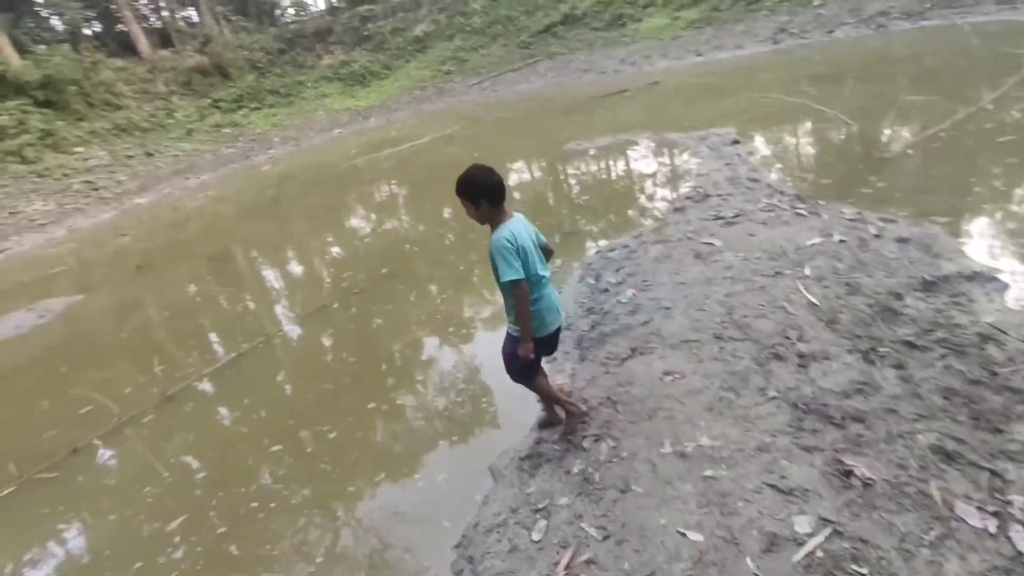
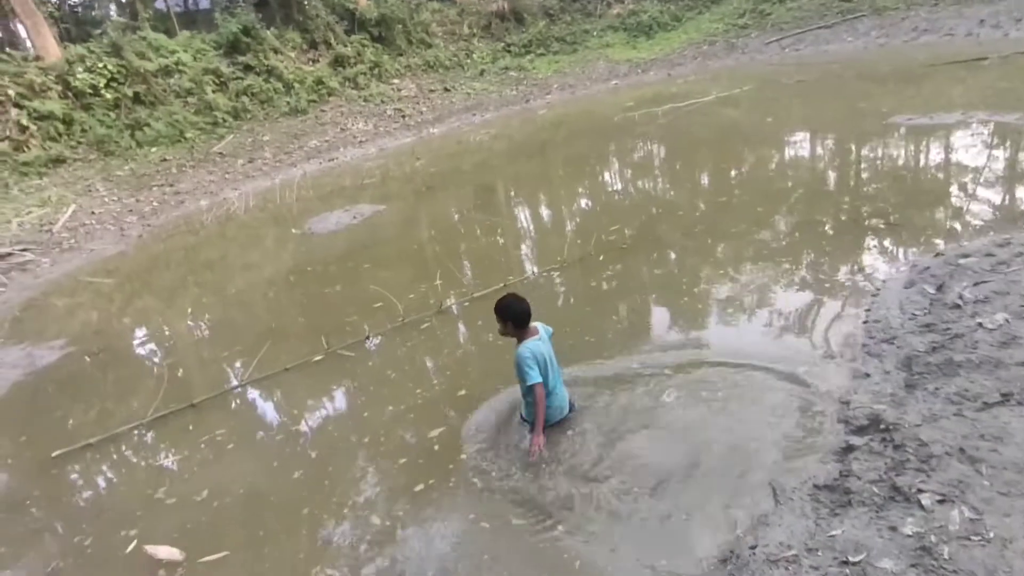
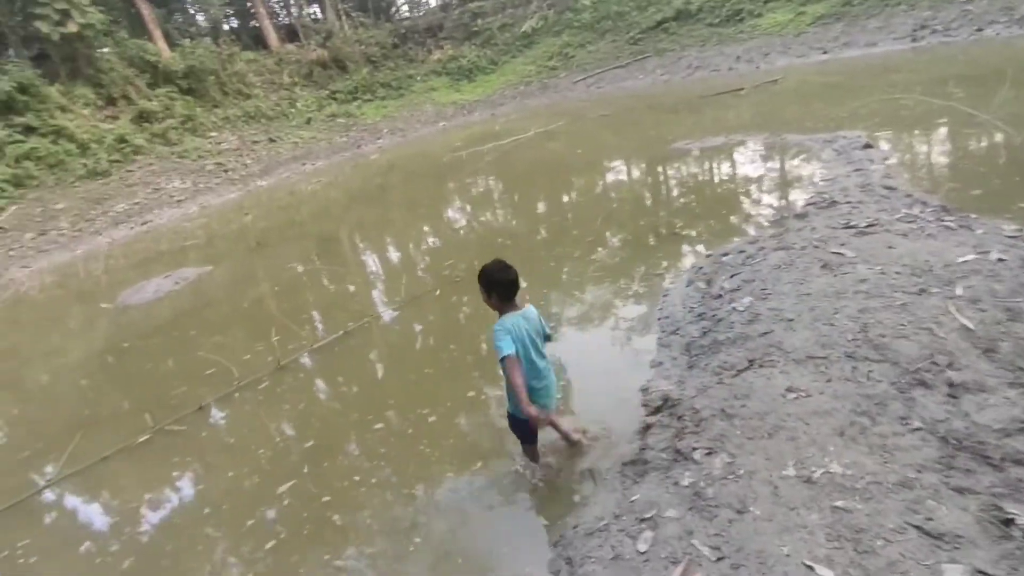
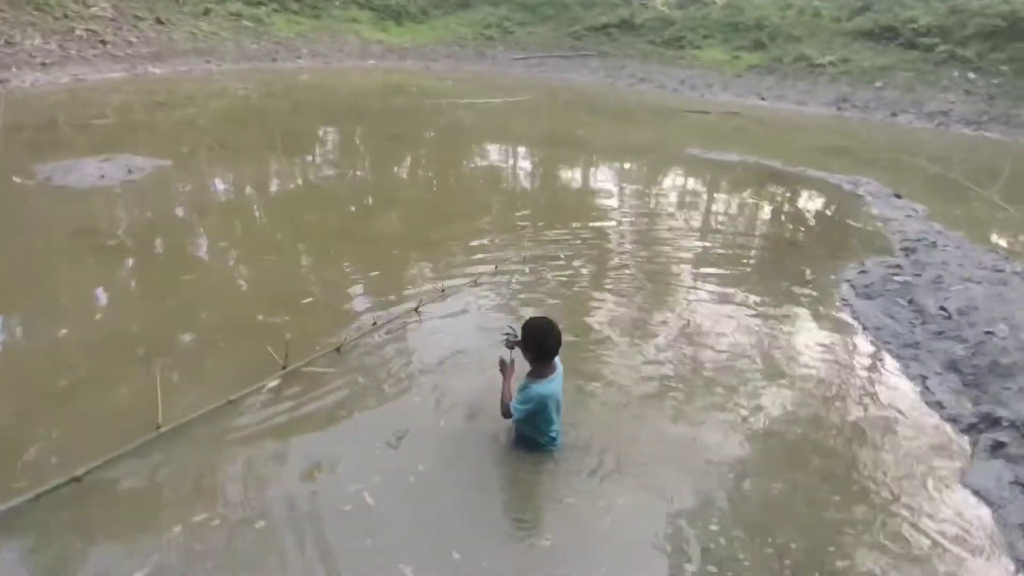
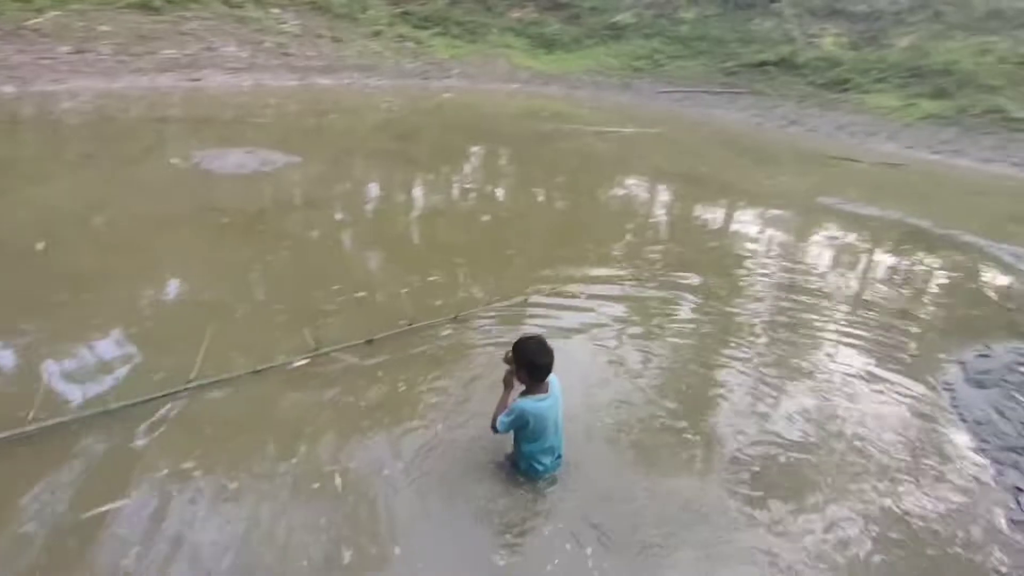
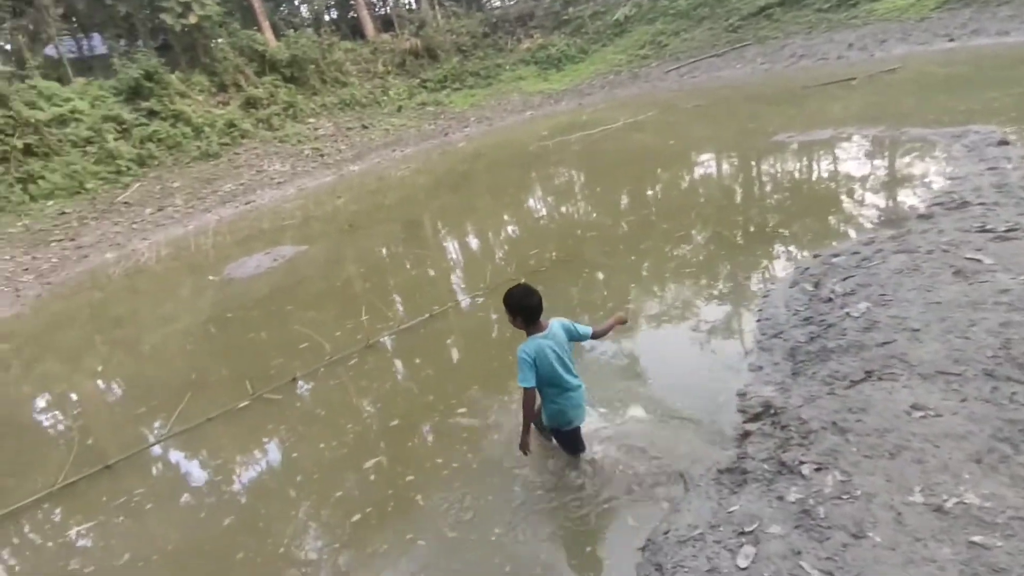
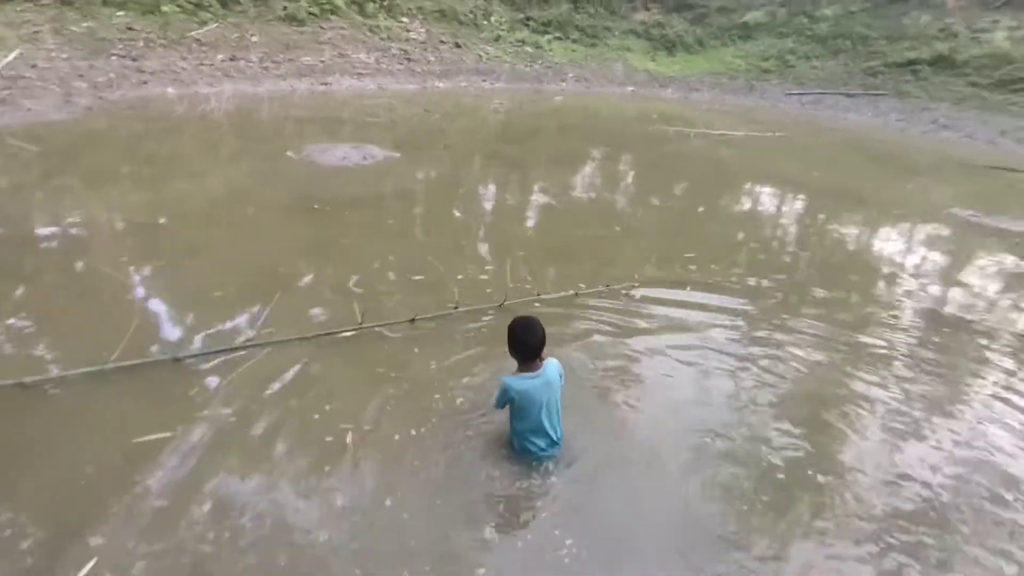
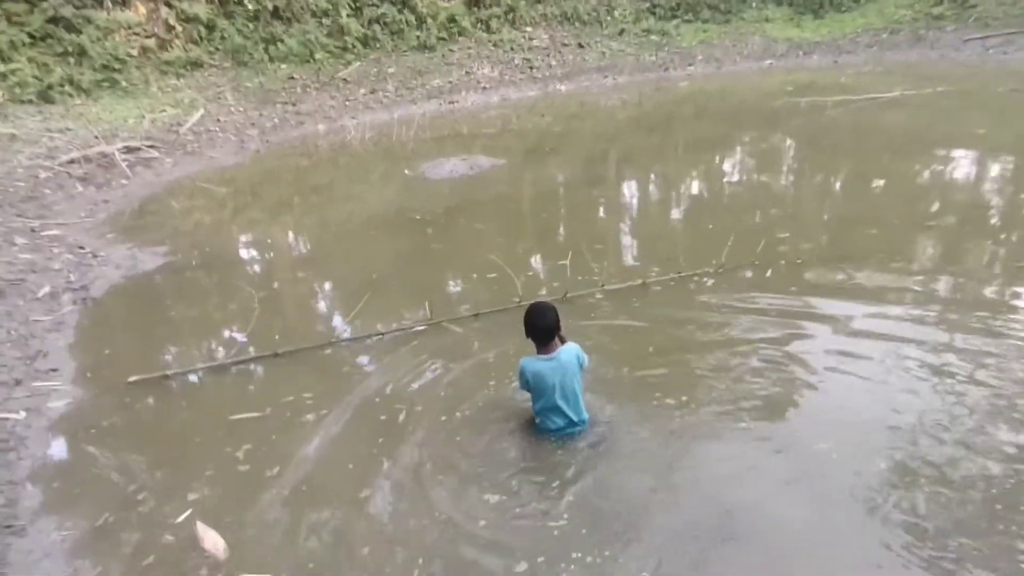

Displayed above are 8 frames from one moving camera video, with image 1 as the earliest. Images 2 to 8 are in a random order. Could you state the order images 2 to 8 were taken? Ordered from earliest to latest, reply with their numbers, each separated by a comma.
3, 6, 2, 8, 7, 5, 4
